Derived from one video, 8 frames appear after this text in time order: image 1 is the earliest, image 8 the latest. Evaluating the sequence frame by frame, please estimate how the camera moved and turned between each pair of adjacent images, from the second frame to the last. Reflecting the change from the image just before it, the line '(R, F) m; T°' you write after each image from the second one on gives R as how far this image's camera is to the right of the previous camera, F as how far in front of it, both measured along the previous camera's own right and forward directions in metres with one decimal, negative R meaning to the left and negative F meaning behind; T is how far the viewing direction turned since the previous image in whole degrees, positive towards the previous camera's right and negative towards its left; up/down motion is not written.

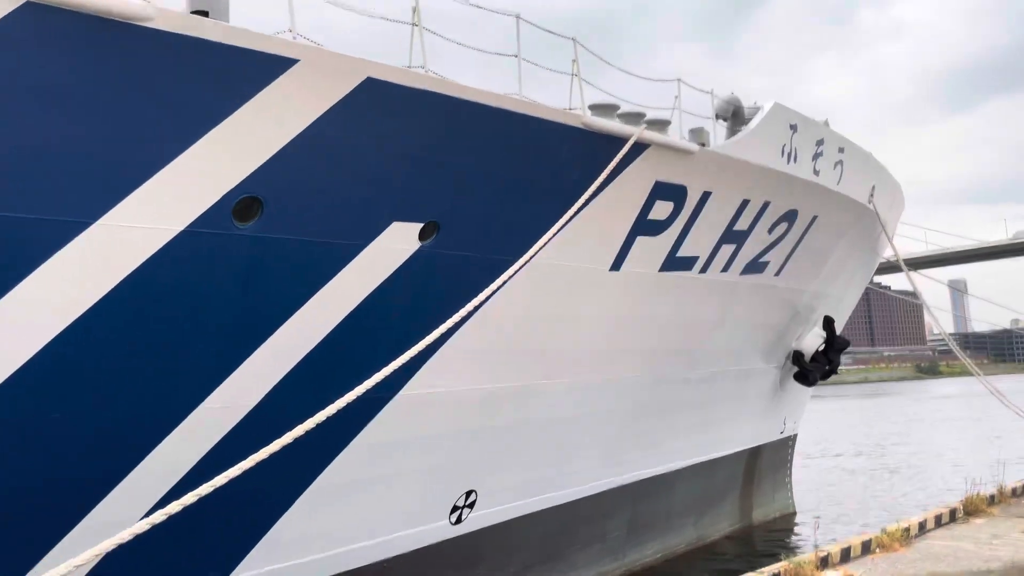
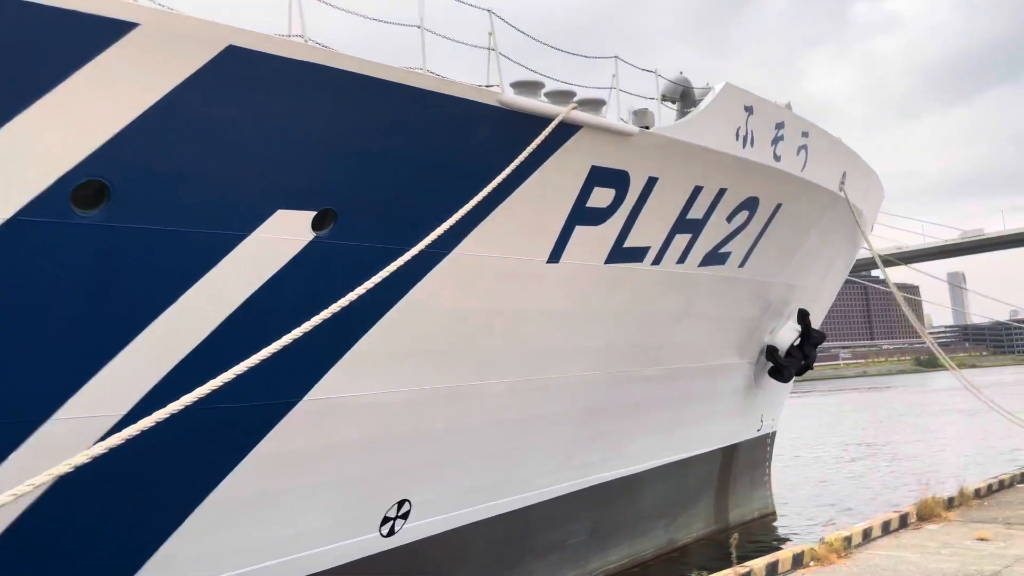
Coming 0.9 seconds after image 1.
(+0.3, +0.2) m; 0°
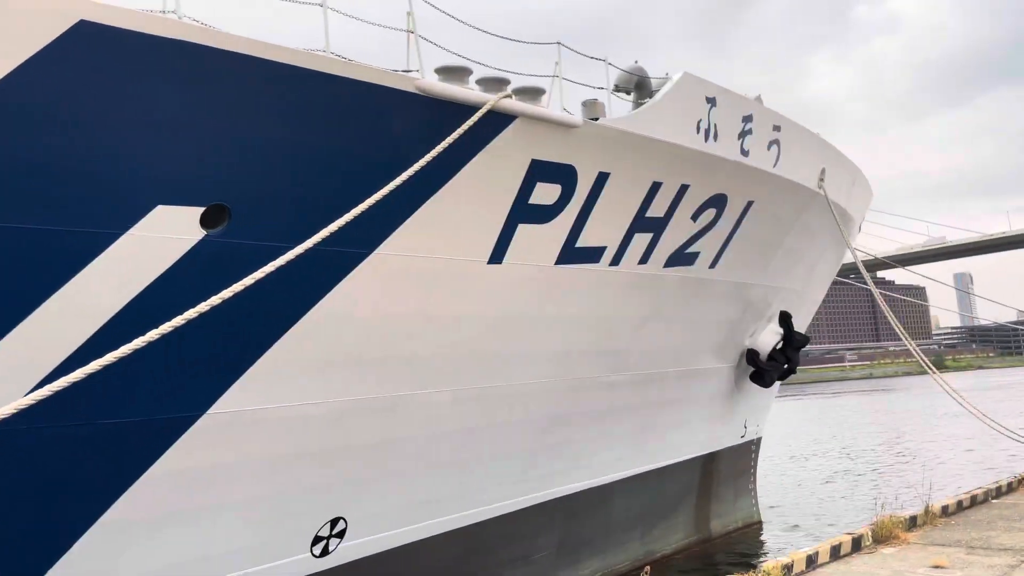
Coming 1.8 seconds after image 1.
(+0.2, +0.2) m; 0°
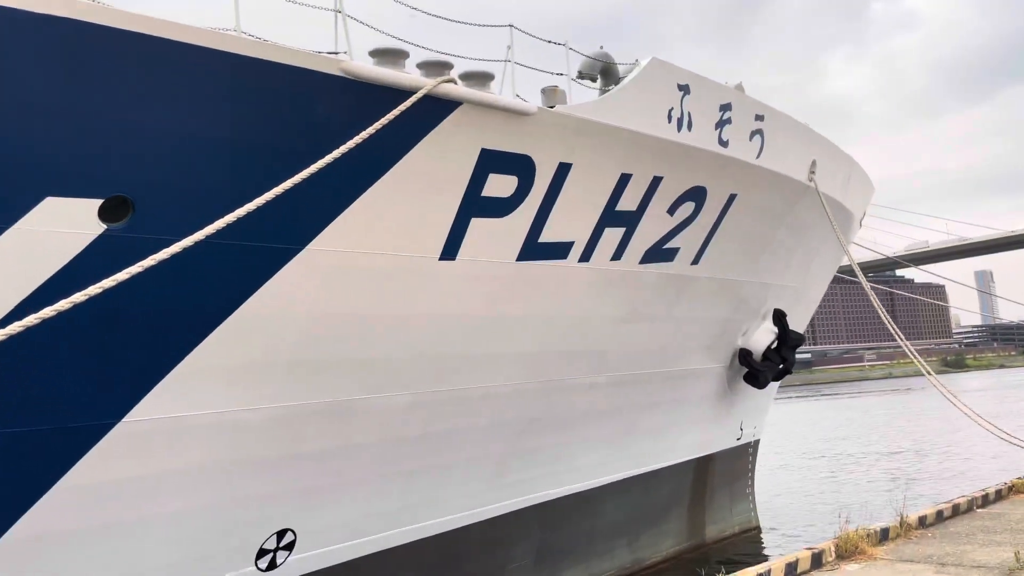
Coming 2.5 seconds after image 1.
(+0.2, +0.2) m; -1°
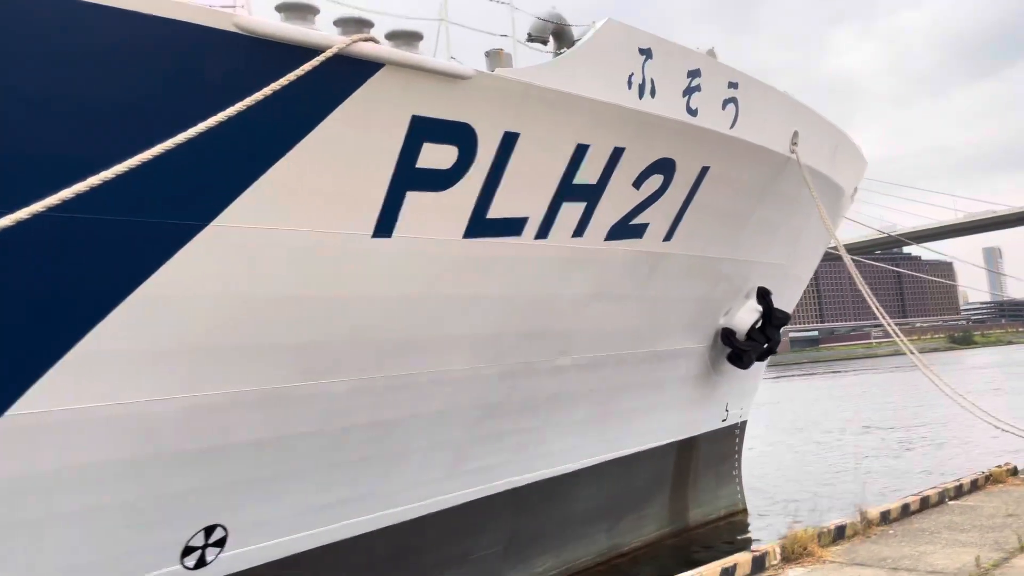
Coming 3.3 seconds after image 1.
(+0.2, +0.2) m; 0°
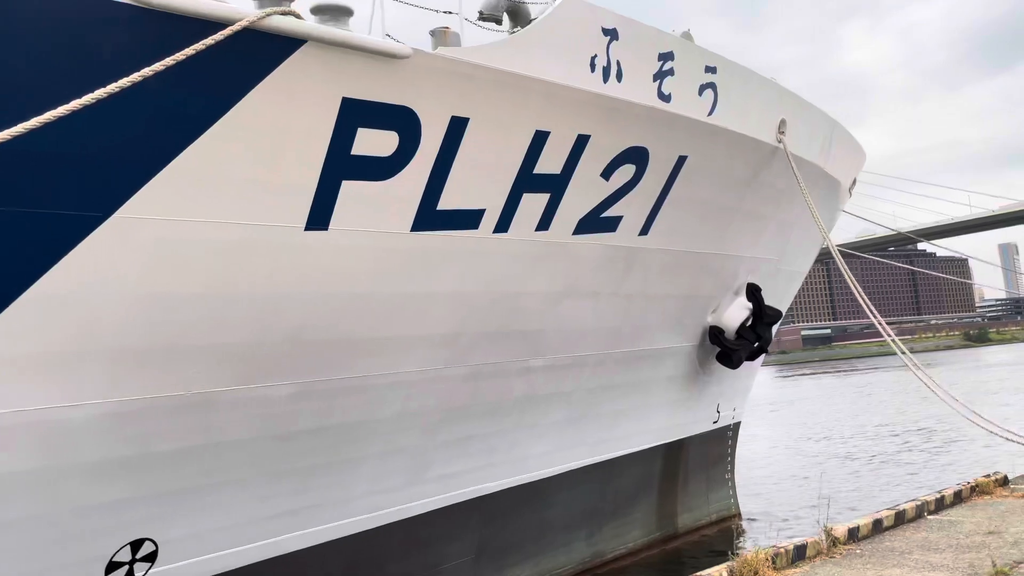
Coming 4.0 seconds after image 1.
(+0.2, +0.2) m; -1°
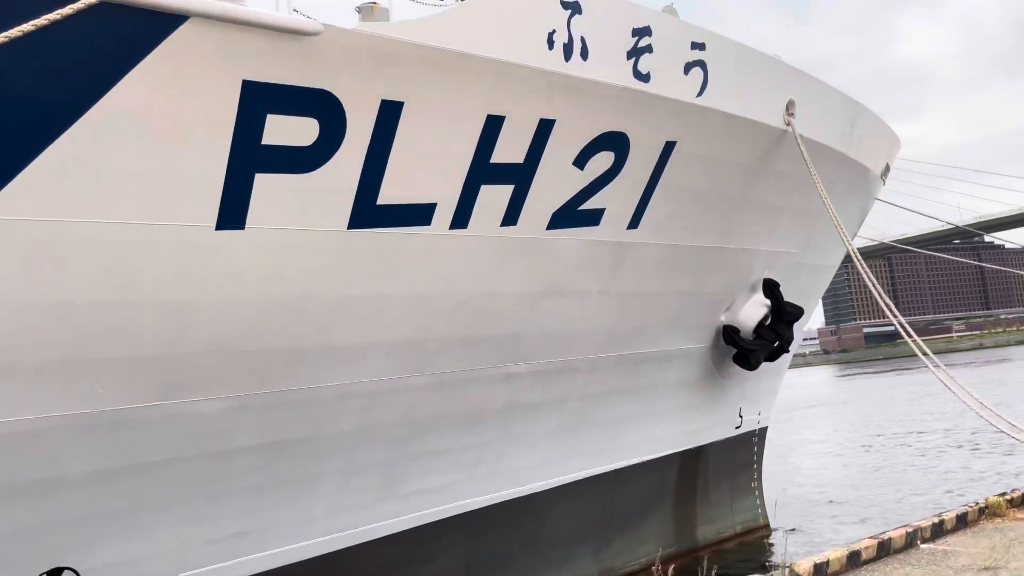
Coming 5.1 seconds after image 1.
(+0.3, +0.3) m; -3°
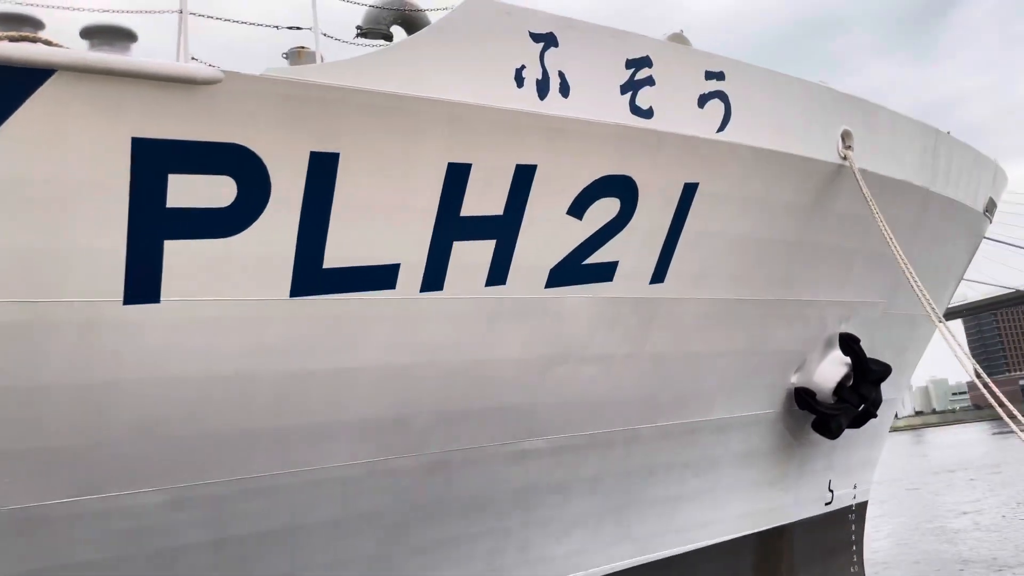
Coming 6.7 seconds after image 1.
(+0.4, +0.4) m; -8°
